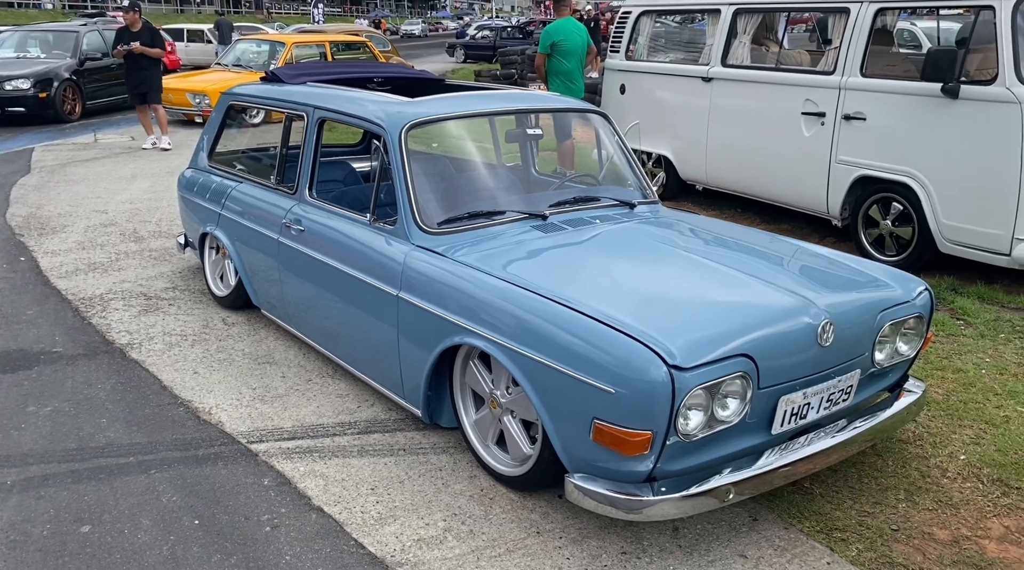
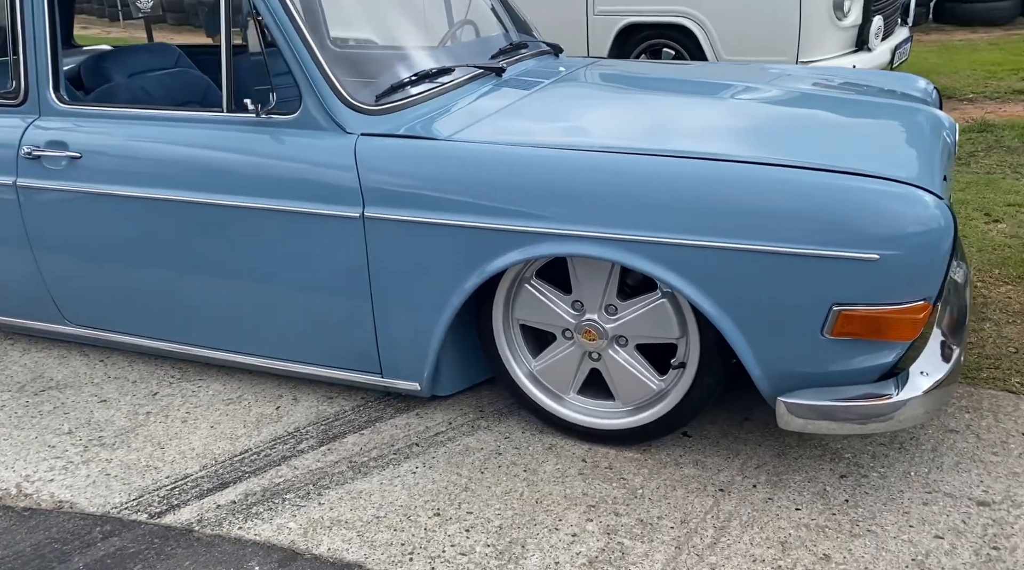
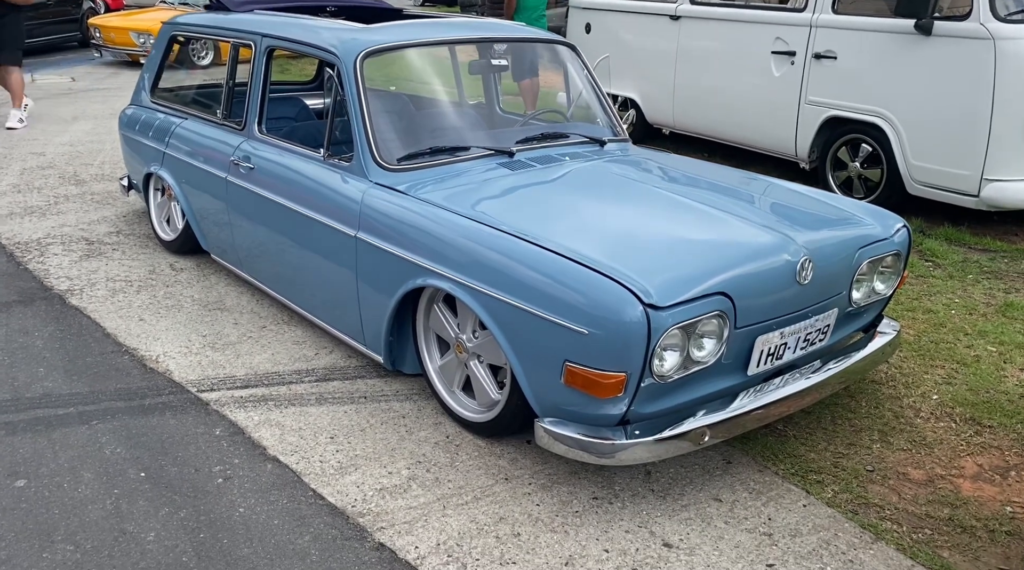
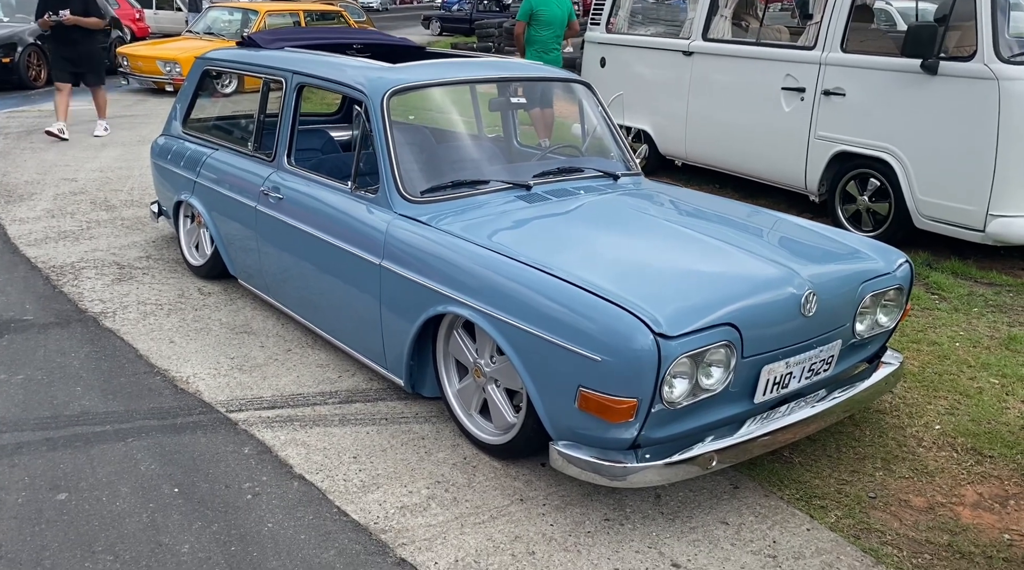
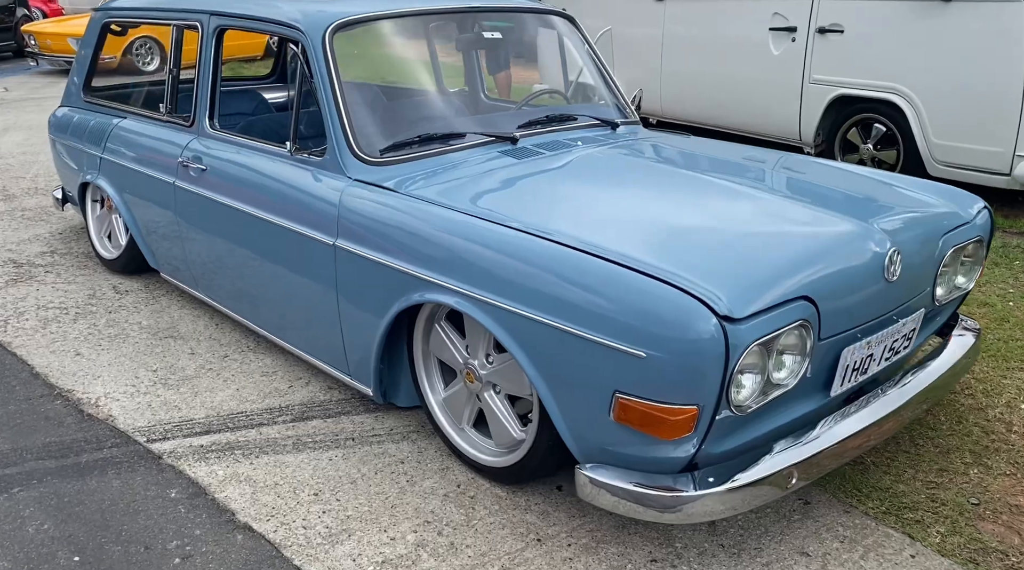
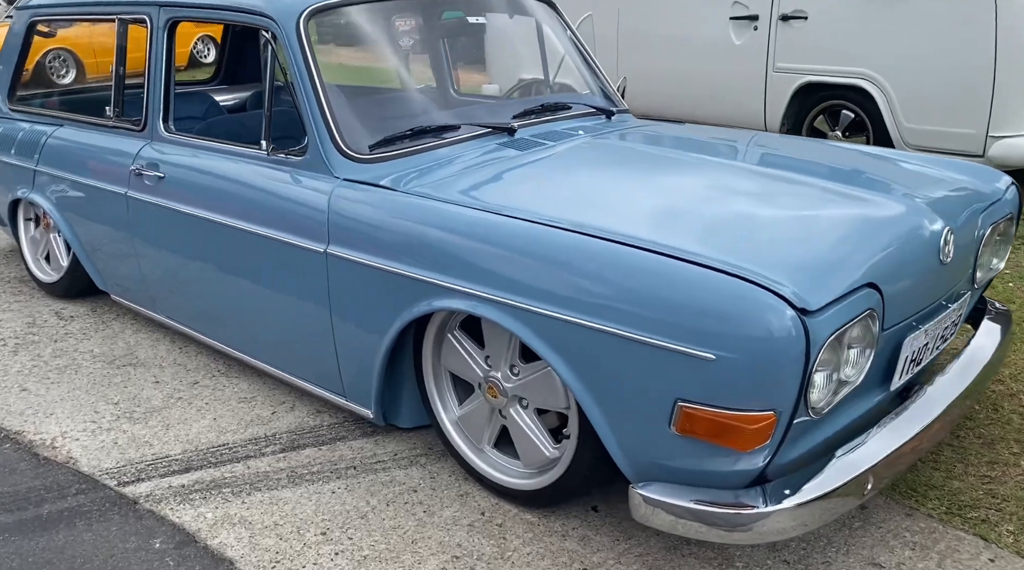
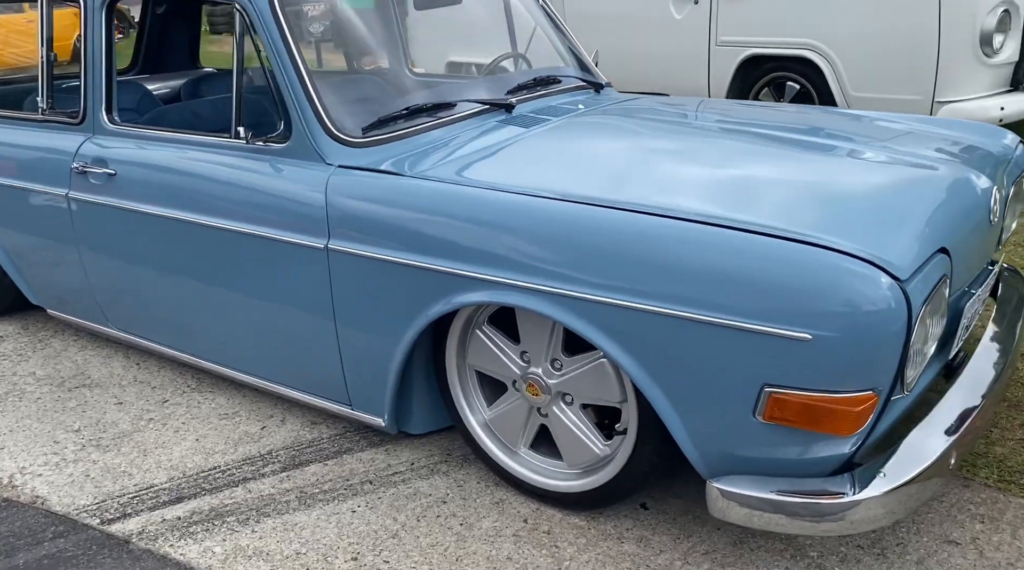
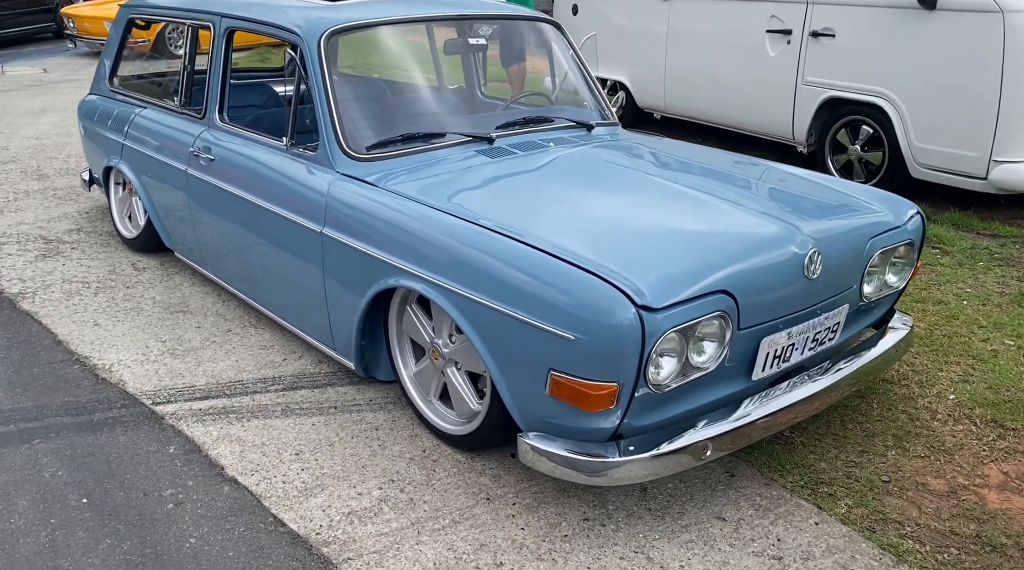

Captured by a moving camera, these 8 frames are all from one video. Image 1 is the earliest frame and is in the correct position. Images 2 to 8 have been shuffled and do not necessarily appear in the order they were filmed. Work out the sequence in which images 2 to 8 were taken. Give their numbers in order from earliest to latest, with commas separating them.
4, 3, 8, 5, 6, 7, 2
